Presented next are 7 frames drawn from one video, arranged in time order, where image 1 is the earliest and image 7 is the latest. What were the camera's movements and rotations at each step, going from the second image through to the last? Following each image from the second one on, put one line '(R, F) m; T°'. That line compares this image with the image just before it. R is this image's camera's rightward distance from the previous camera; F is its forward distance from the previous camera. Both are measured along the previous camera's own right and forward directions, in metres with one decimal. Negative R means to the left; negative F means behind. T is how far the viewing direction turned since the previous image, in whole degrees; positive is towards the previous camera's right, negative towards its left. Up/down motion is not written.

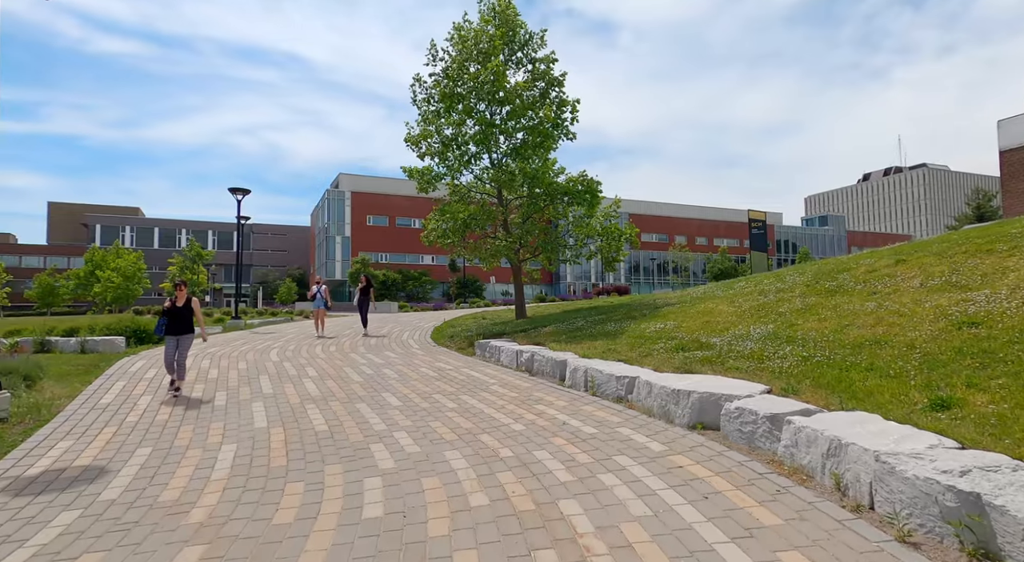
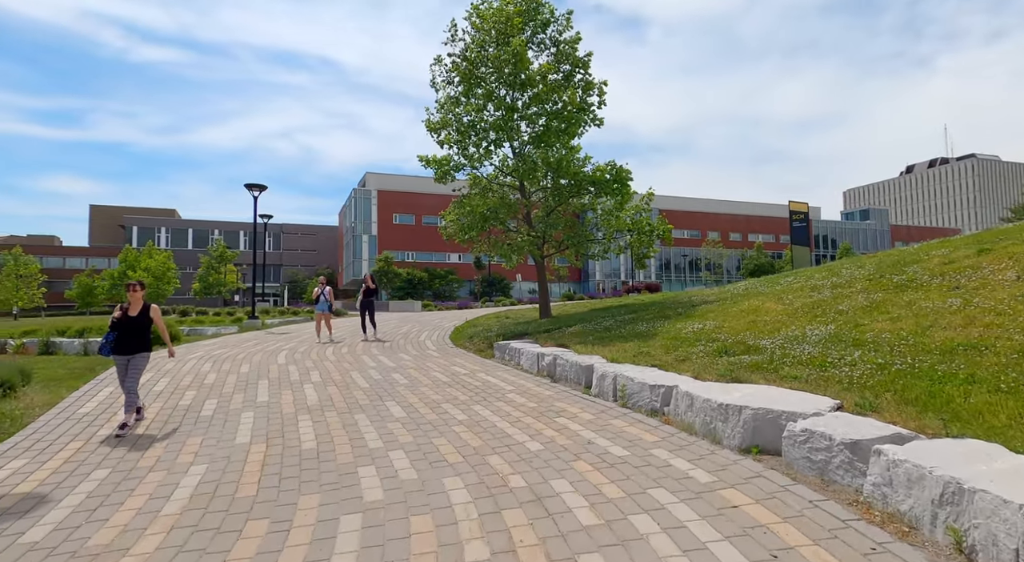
(+0.1, +1.0) m; -3°
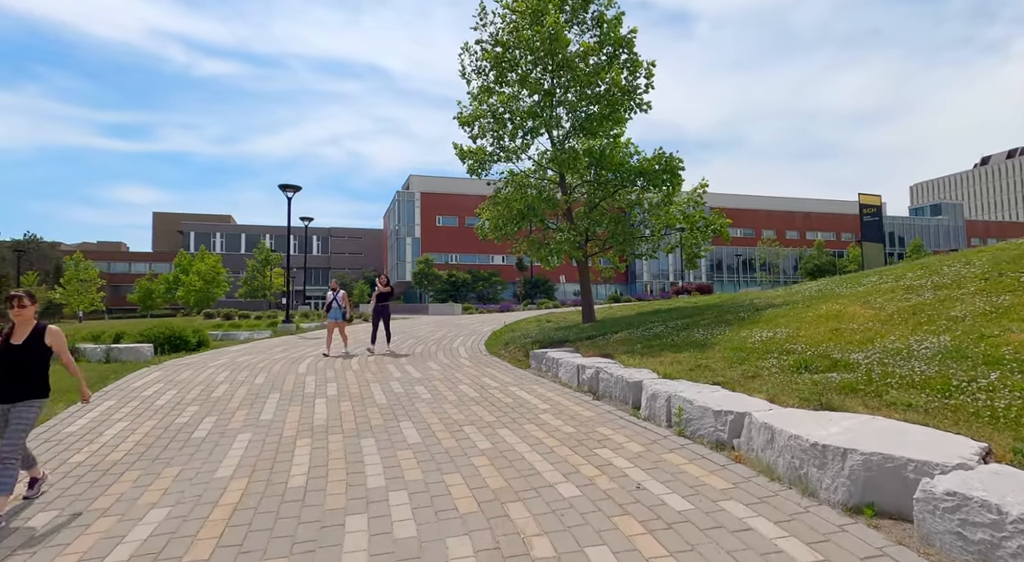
(+0.2, +1.1) m; -5°
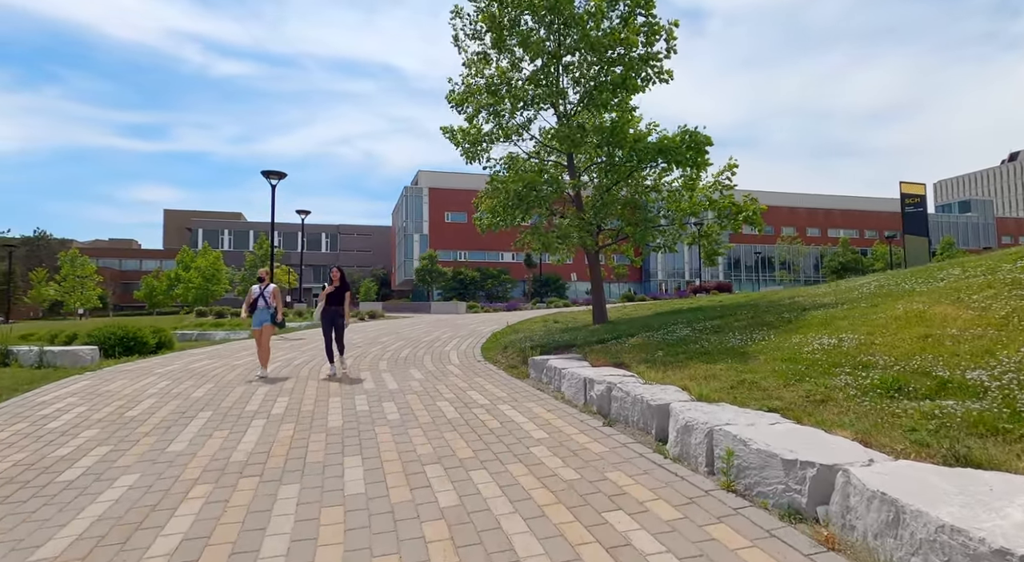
(+0.3, +1.7) m; -1°
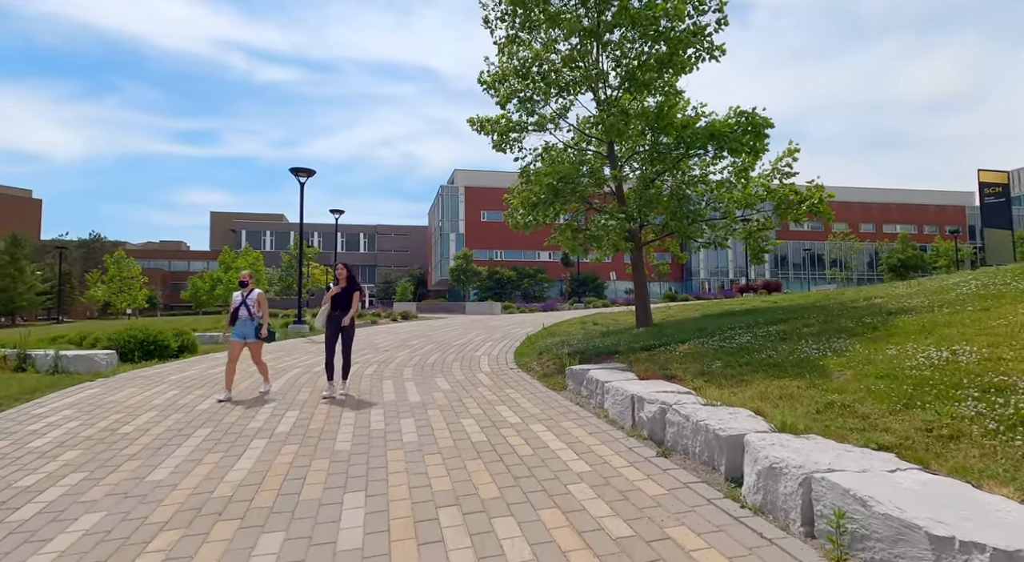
(0.0, +0.9) m; -4°
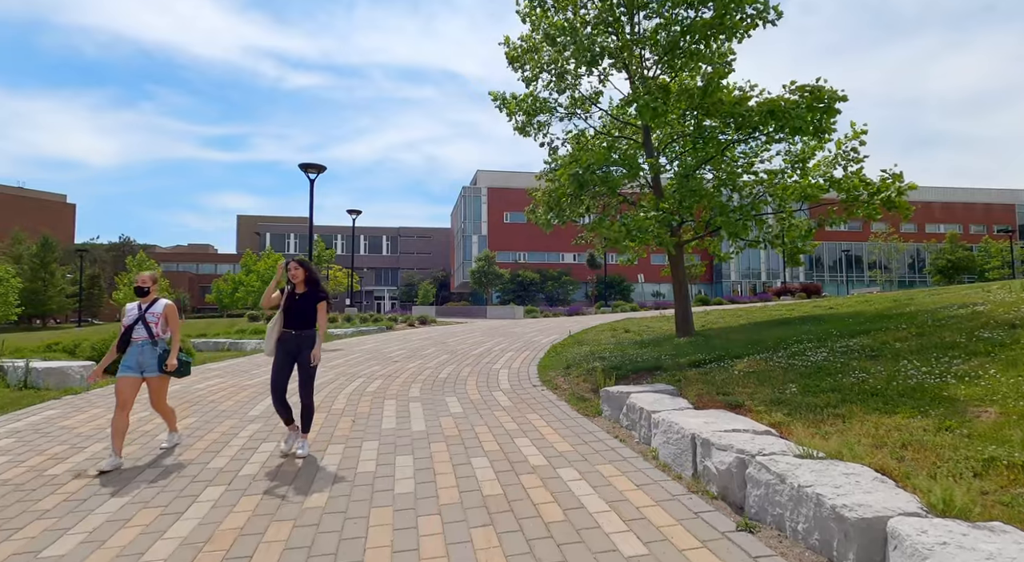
(0.0, +1.3) m; -3°
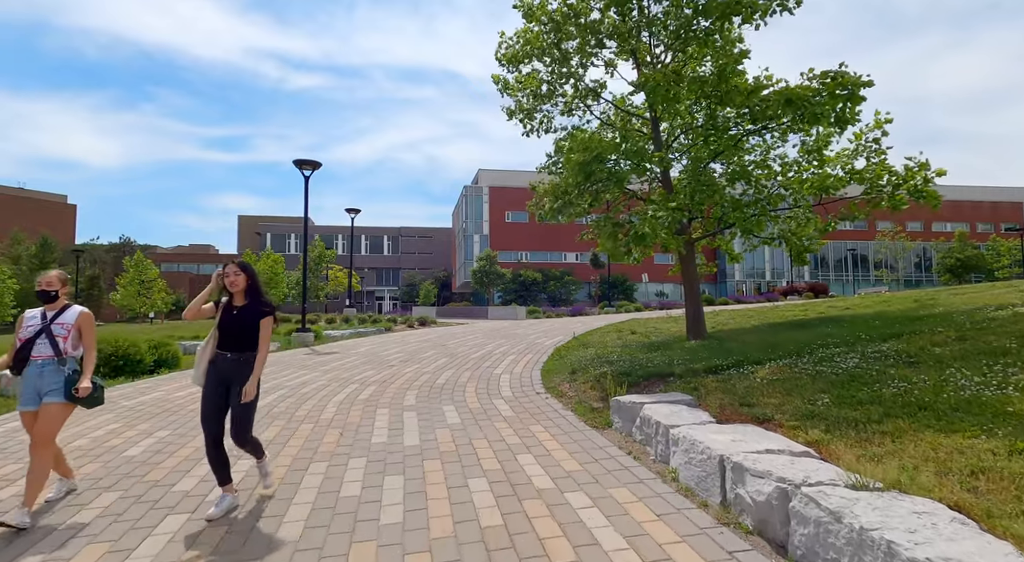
(0.0, +0.6) m; 0°
